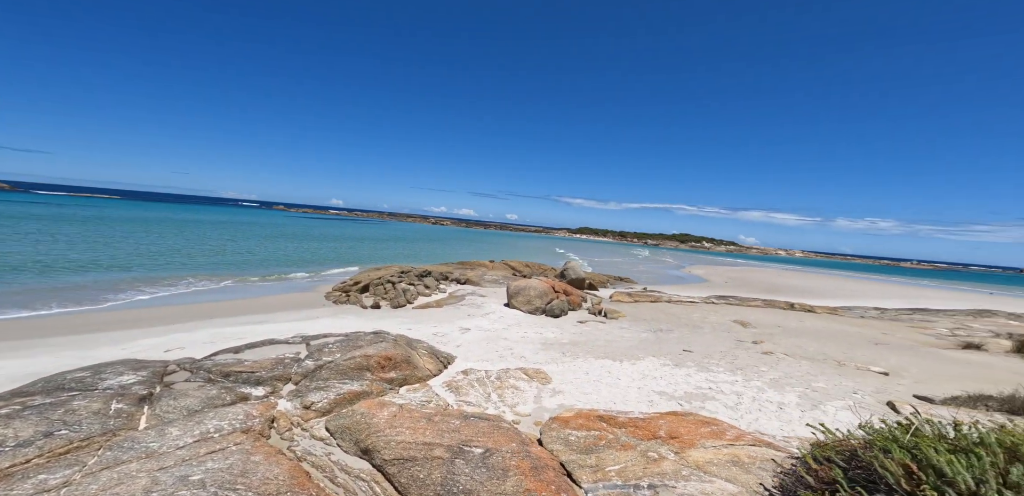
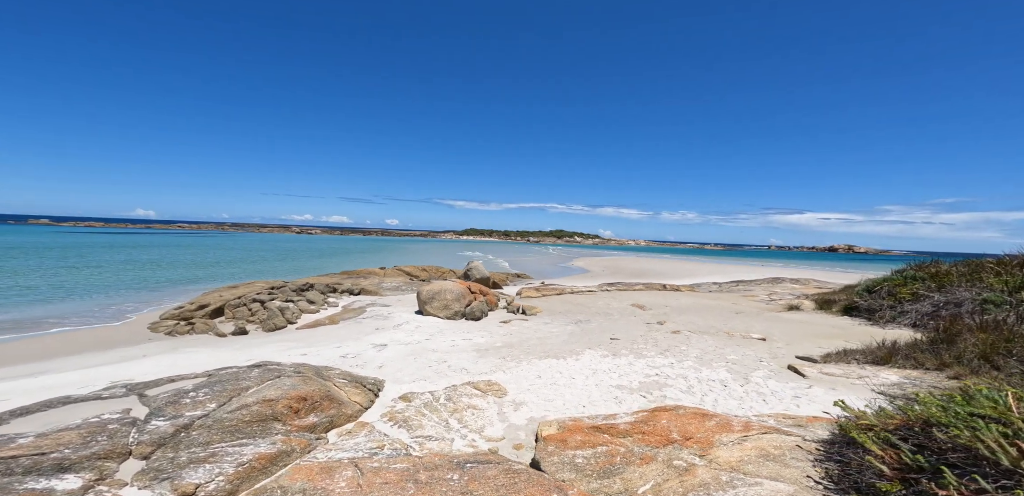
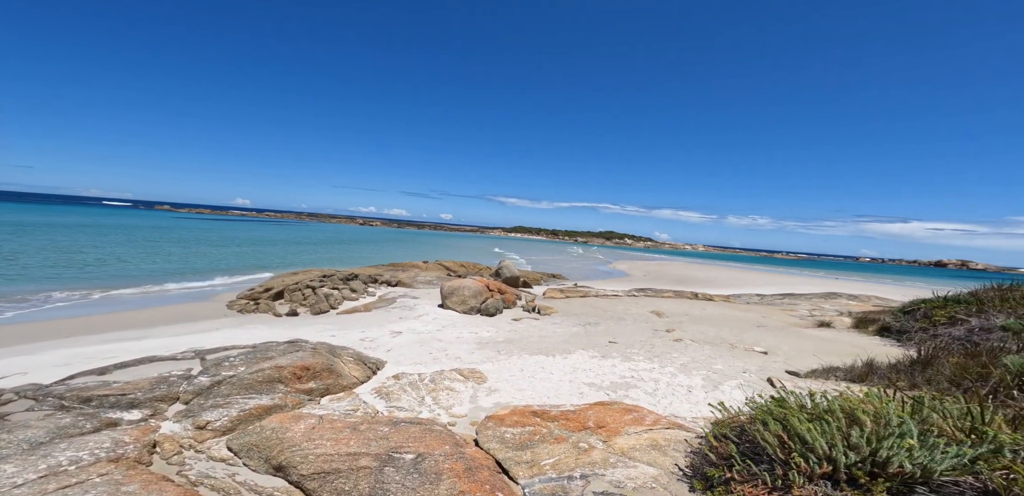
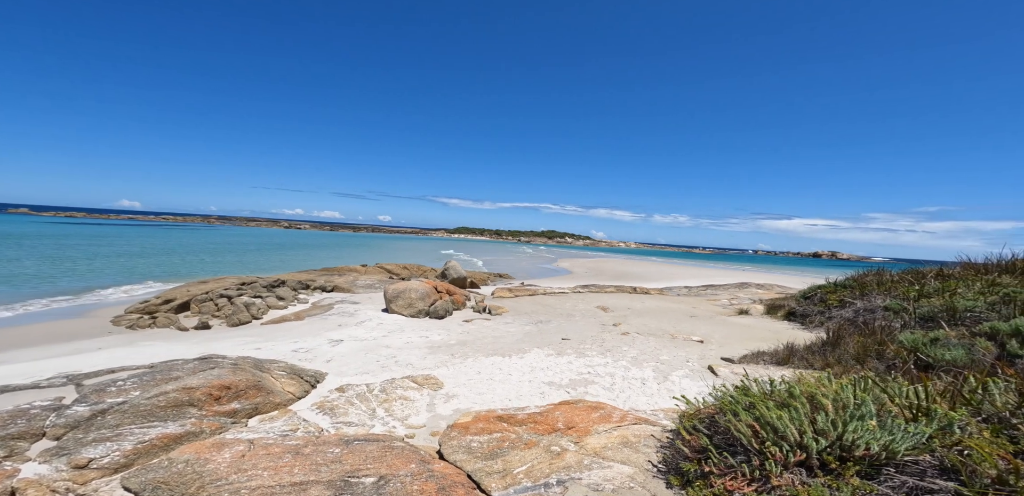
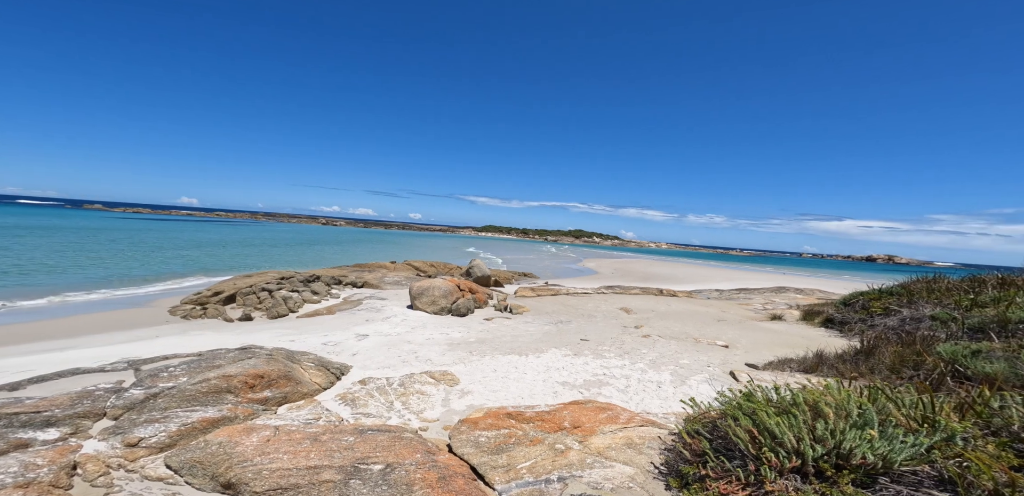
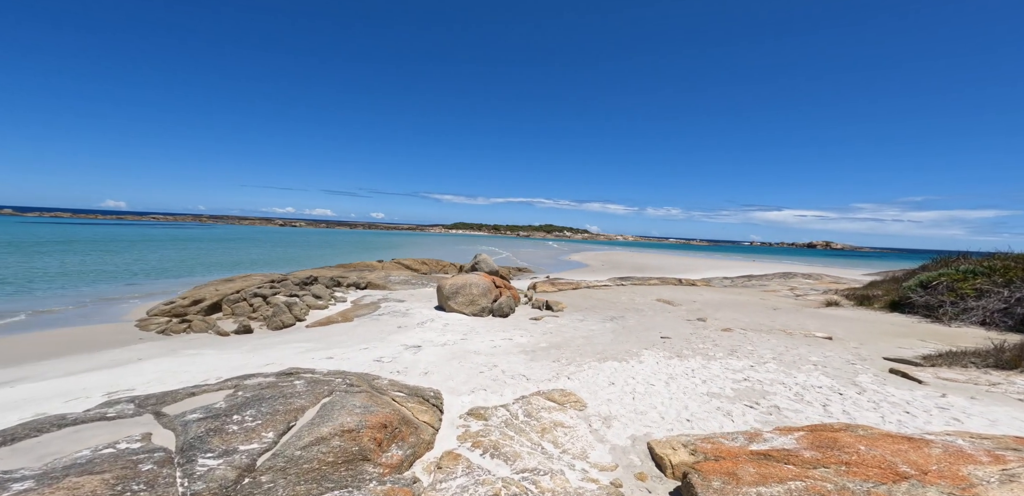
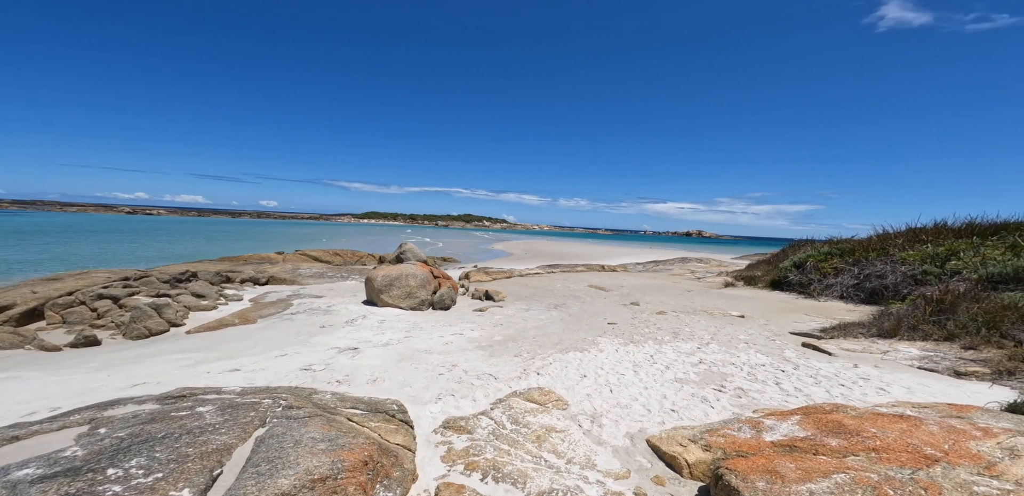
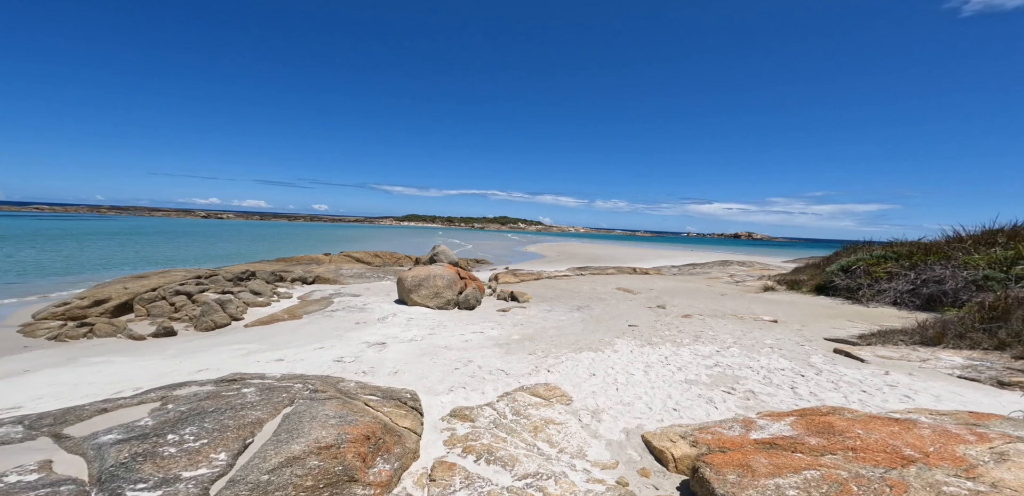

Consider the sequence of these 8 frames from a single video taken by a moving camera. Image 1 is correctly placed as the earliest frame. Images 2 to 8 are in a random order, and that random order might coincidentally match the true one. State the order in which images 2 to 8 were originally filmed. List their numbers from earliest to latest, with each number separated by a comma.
3, 5, 4, 2, 6, 8, 7
